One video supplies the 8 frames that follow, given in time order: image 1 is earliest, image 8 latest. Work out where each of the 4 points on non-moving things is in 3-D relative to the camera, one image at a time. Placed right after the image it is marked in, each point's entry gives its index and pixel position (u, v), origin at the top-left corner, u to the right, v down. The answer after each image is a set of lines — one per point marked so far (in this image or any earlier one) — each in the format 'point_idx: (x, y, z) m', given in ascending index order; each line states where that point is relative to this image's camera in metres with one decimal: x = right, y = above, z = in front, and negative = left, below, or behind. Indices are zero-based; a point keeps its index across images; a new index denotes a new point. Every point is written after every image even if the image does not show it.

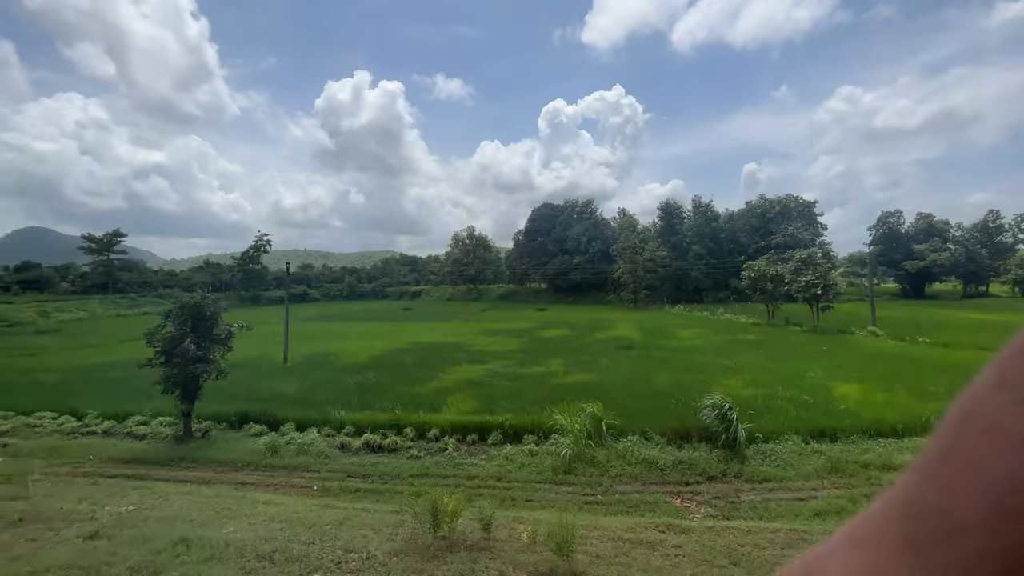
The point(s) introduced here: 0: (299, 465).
0: (-6.1, -4.7, +12.4) m
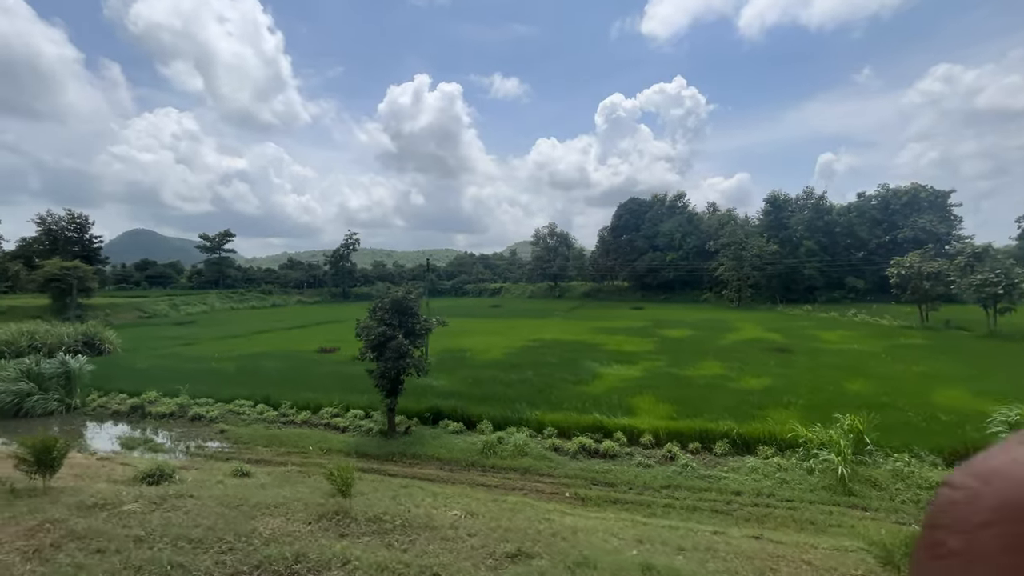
0: (+0.1, -4.6, +11.9) m
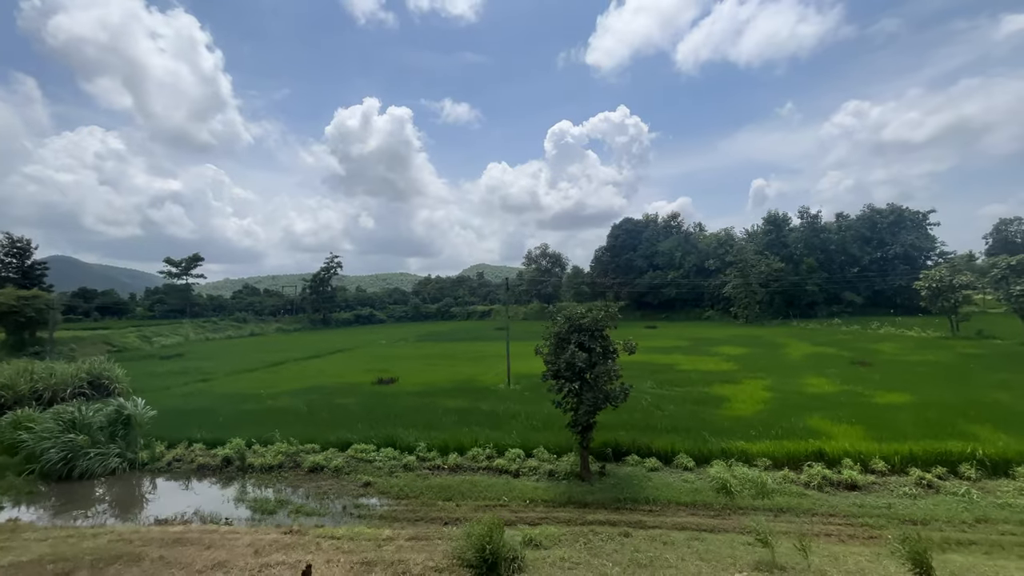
0: (+6.3, -4.9, +10.4) m
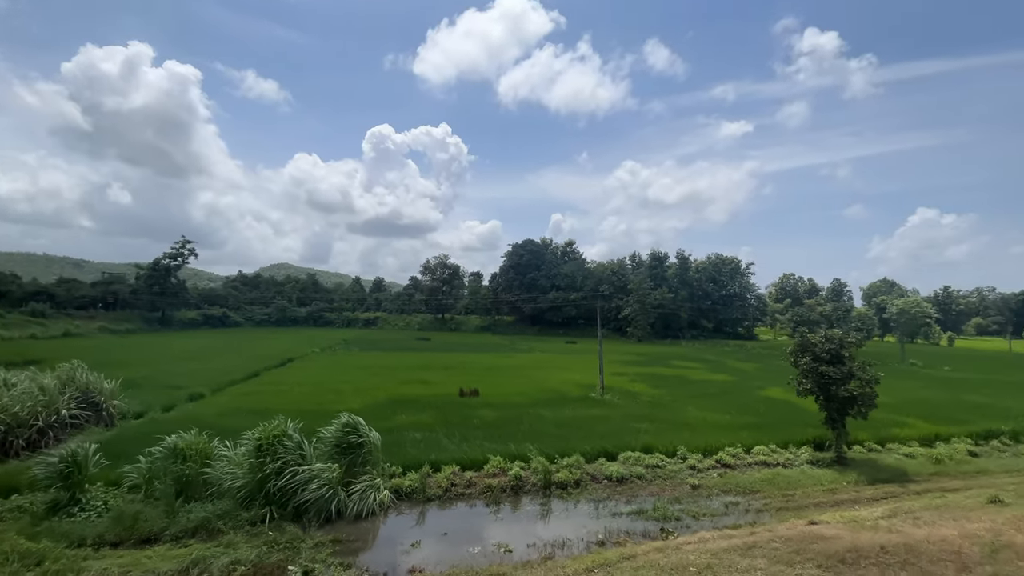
0: (+16.4, -6.2, +15.8) m
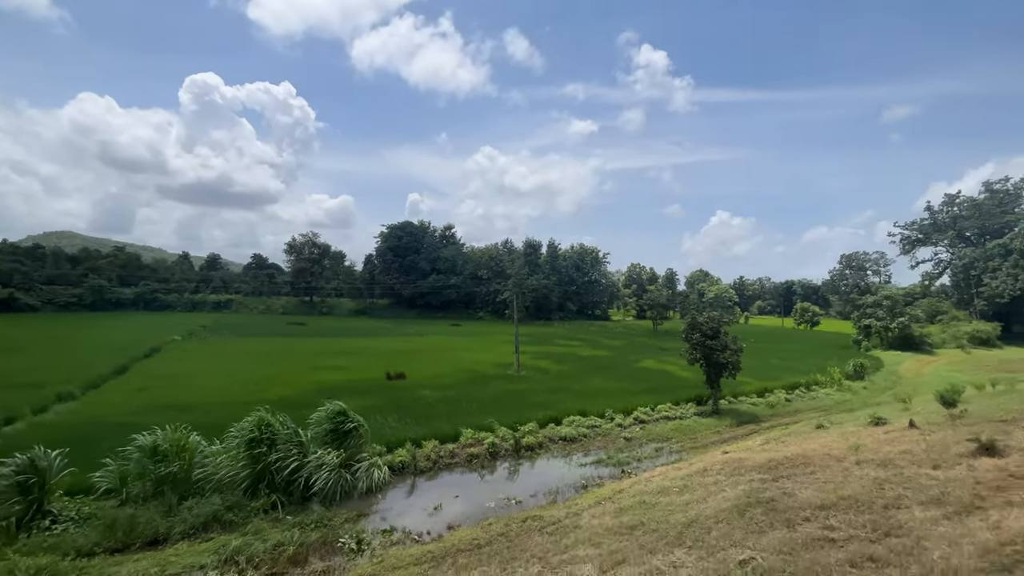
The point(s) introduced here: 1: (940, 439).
0: (+14.2, -5.9, +22.5) m
1: (+9.9, -3.5, +10.5) m
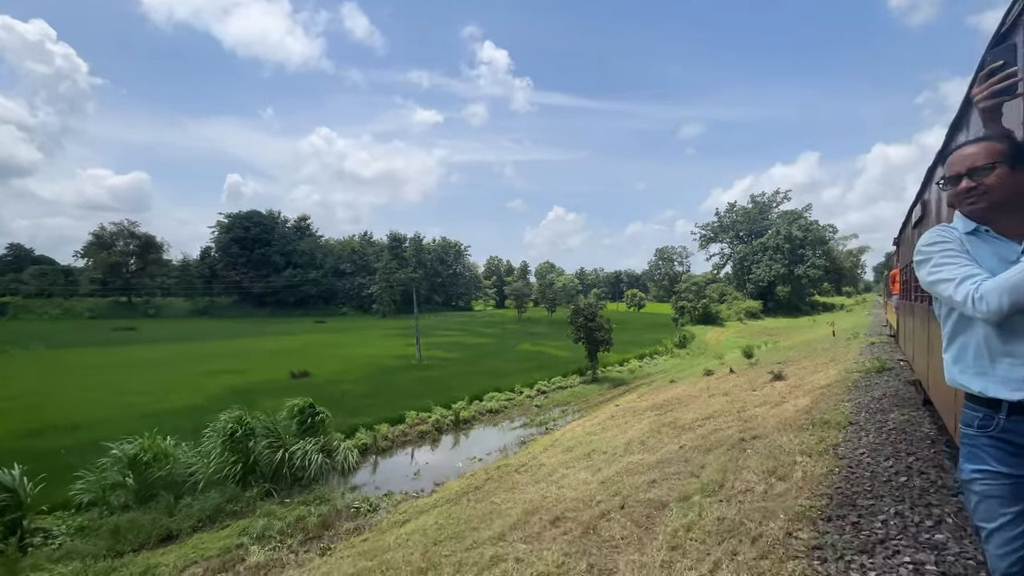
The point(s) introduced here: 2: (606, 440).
0: (+8.8, -5.3, +29.2) m
1: (+8.6, -3.2, +16.5) m
2: (+2.7, -4.5, +13.3) m
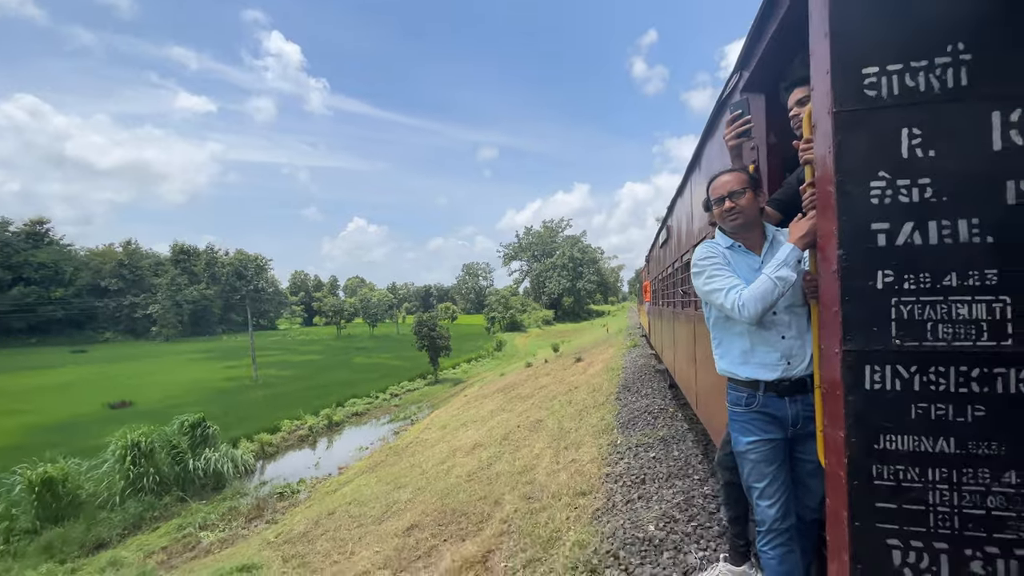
0: (-2.5, -6.3, +34.8) m
1: (+2.5, -3.8, +23.2) m
2: (-1.6, -5.0, +17.9) m
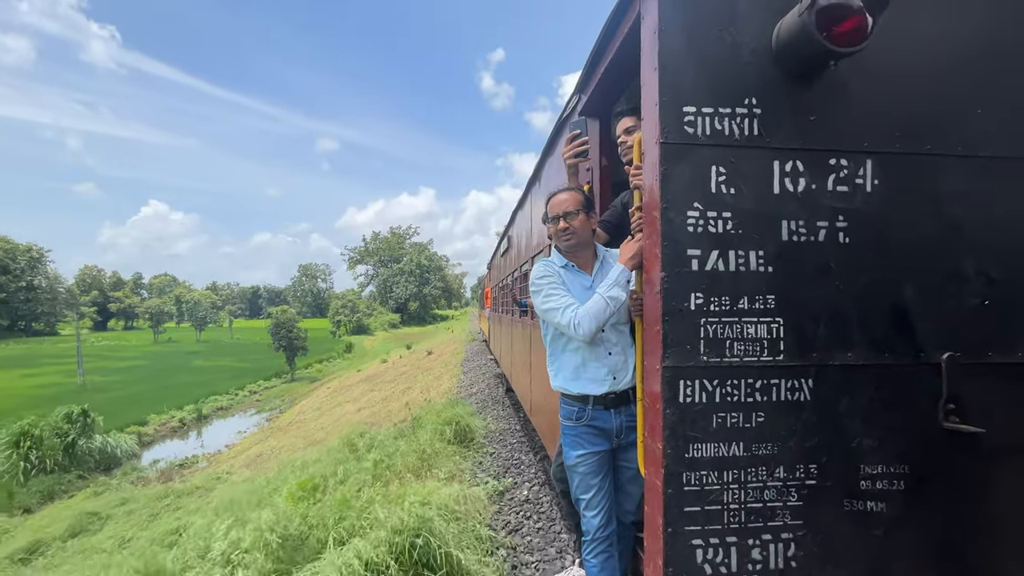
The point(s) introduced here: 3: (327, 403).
0: (-14.4, -6.6, +34.4) m
1: (-5.7, -4.2, +25.1) m
2: (-7.9, -5.2, +18.7) m
3: (-8.7, -5.5, +19.4) m
